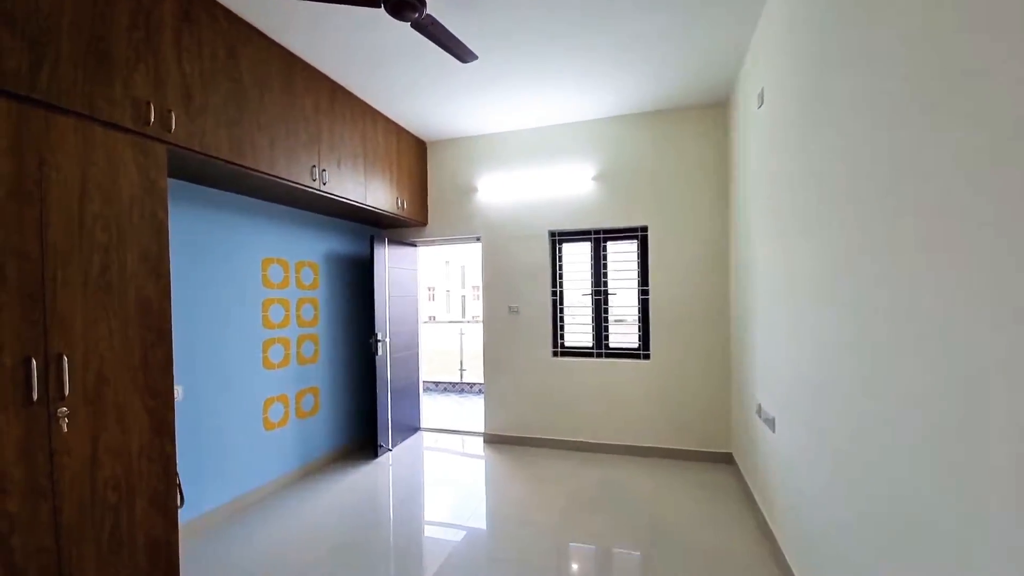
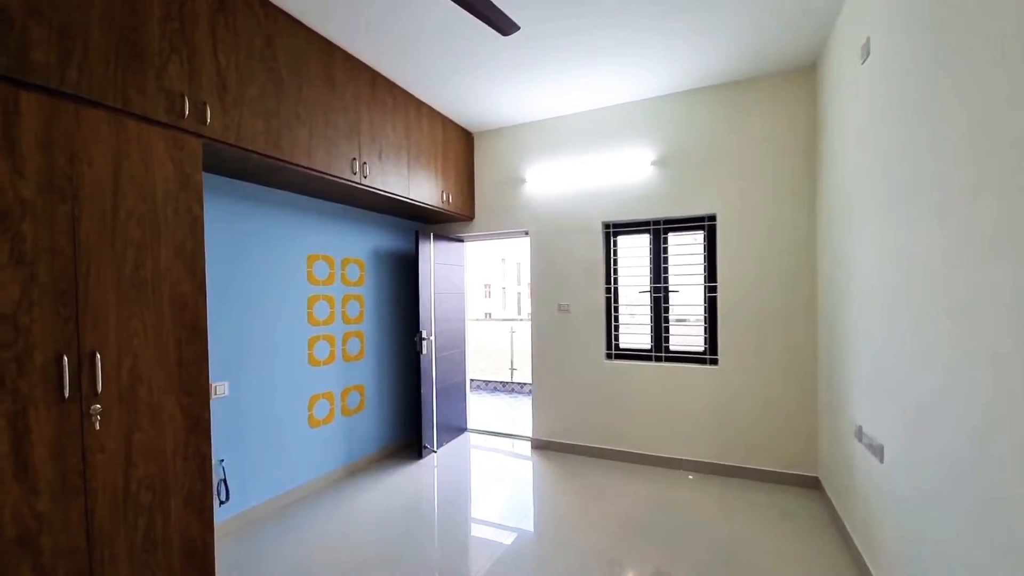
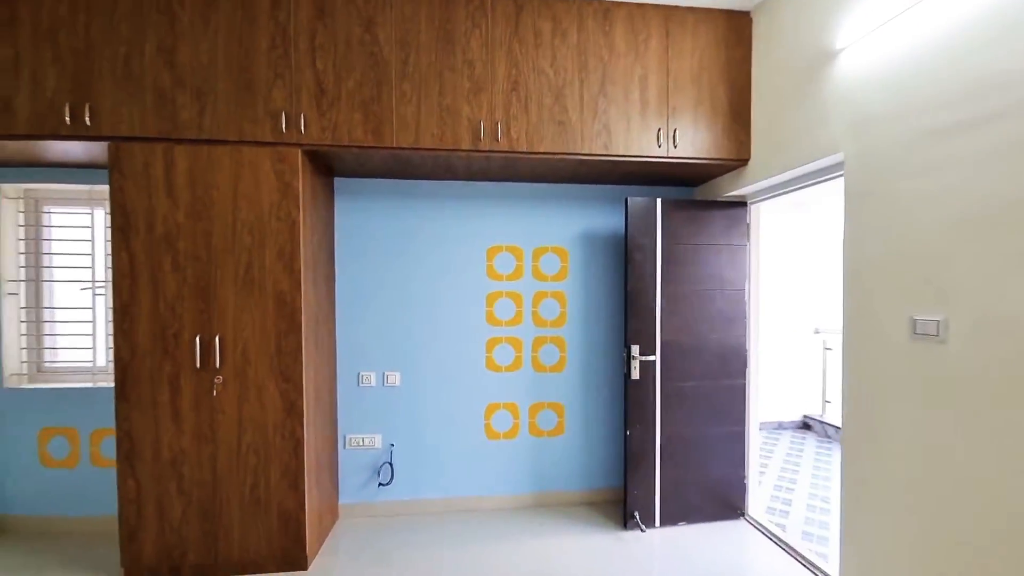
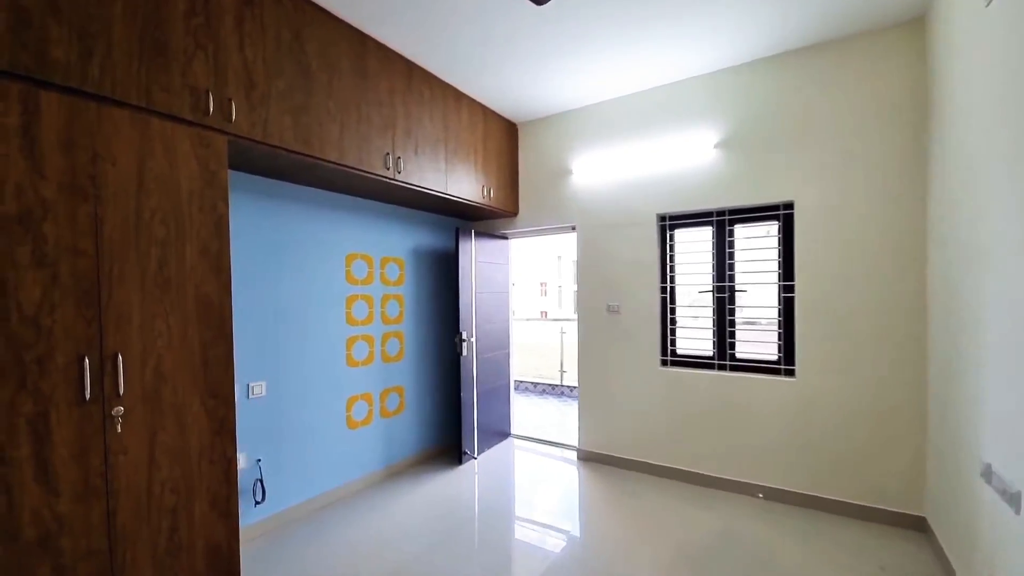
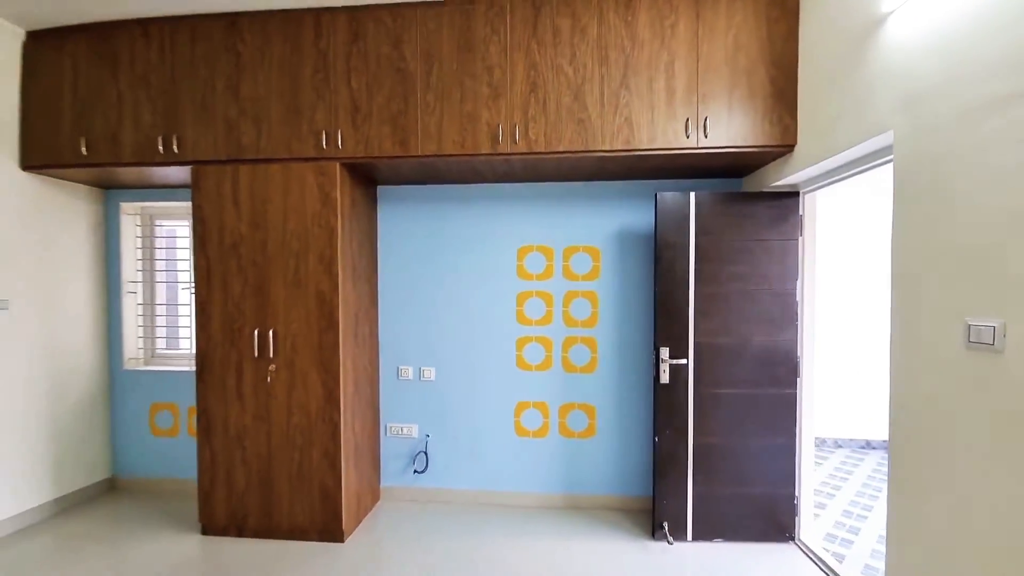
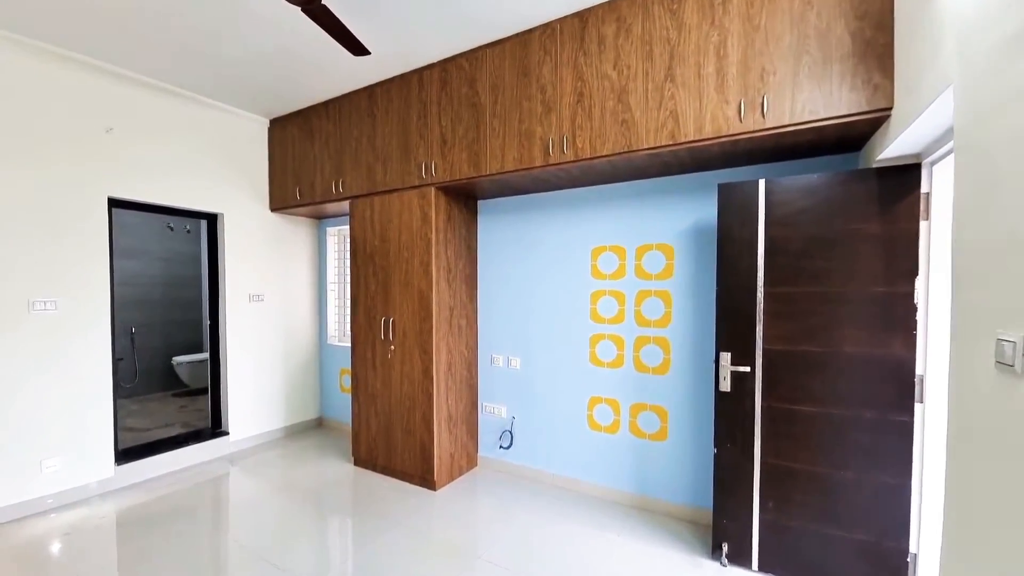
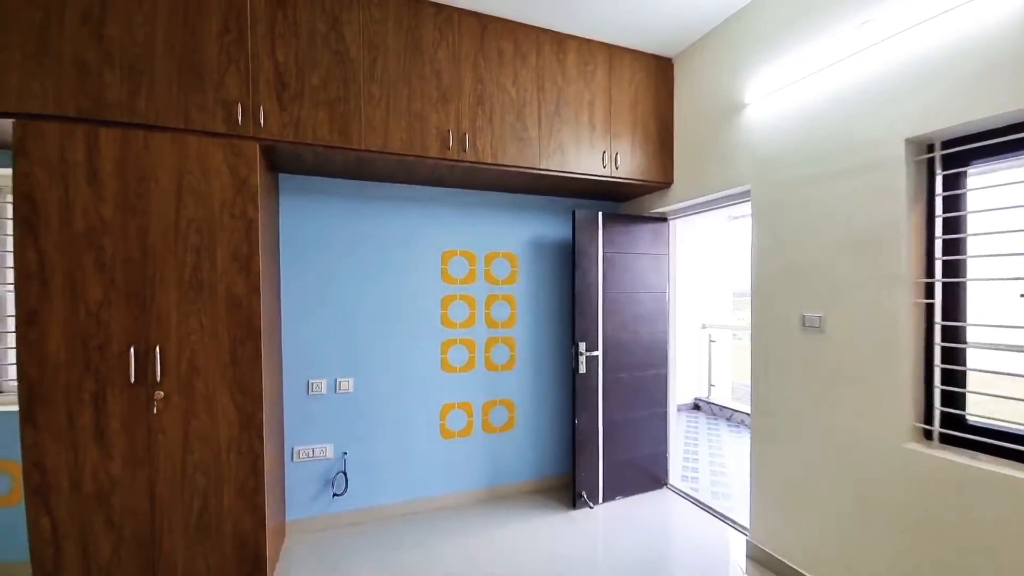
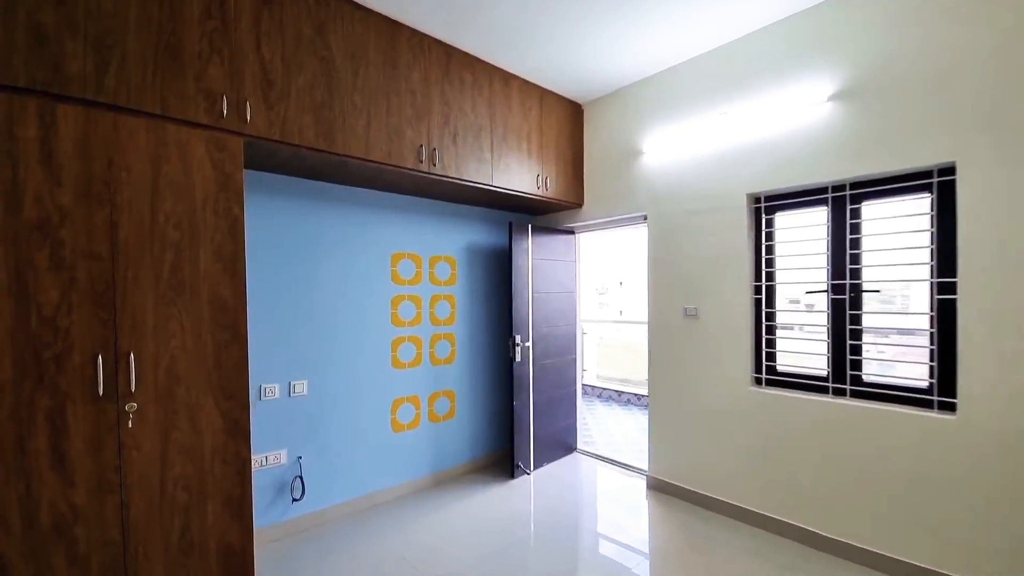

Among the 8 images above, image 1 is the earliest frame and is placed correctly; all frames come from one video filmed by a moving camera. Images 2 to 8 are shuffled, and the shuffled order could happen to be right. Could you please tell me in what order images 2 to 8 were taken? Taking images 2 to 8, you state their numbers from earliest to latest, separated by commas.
2, 4, 8, 7, 3, 5, 6
